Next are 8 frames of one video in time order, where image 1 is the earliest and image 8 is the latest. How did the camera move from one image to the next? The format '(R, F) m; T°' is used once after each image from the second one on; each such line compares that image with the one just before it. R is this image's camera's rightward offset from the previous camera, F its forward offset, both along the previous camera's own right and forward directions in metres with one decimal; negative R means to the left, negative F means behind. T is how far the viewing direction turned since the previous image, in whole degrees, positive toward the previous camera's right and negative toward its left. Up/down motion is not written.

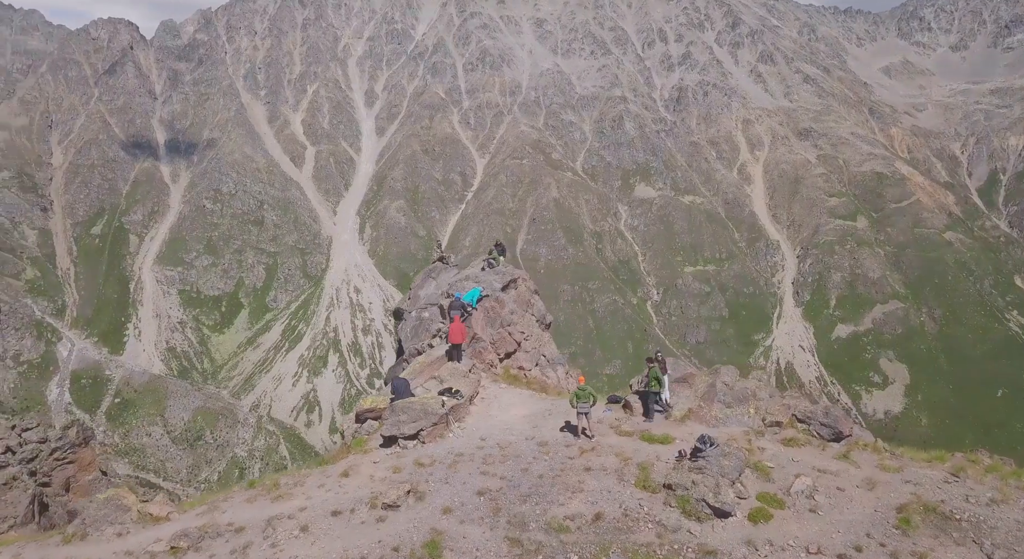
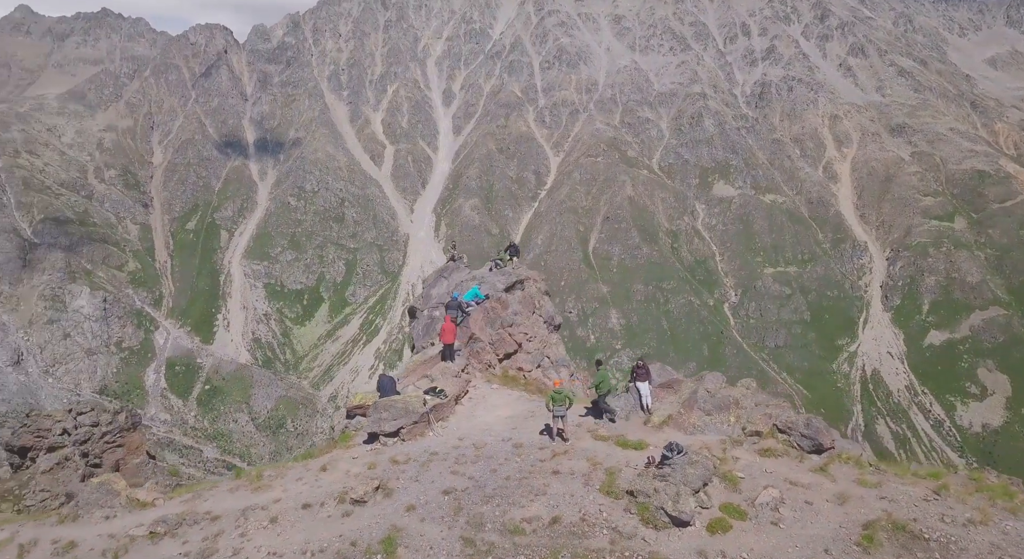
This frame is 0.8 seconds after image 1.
(+4.1, +0.1) m; -5°
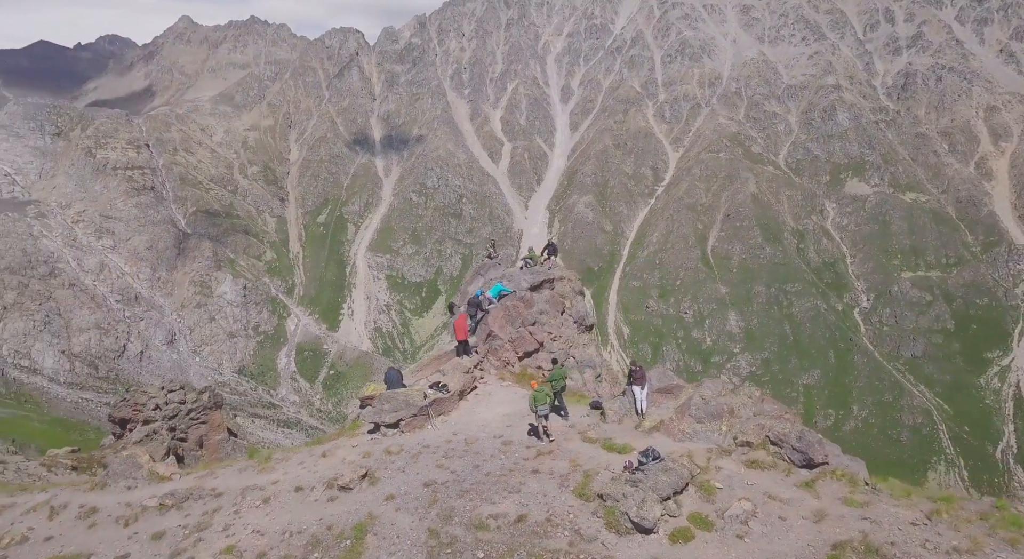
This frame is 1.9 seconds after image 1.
(+5.1, 0.0) m; -8°
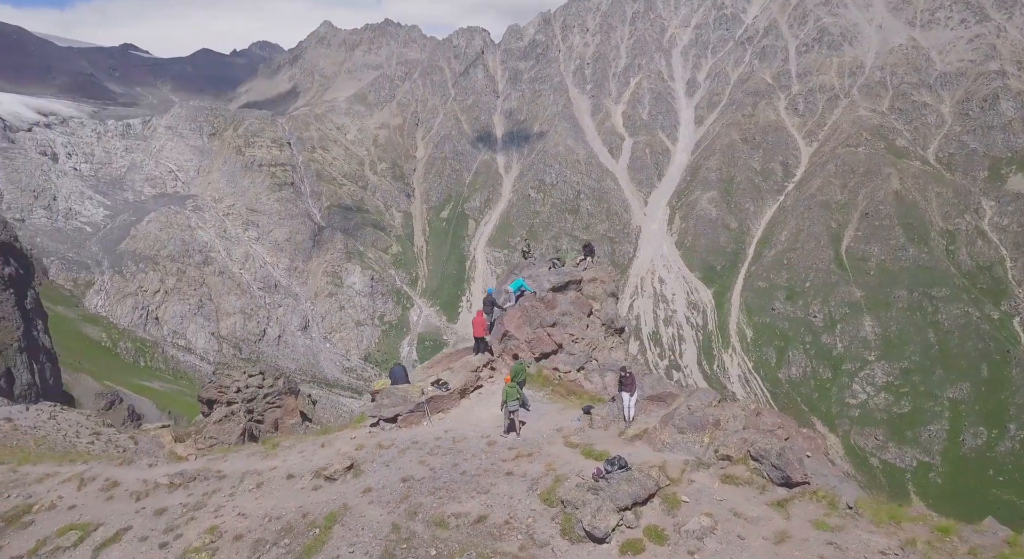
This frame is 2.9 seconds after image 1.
(+5.6, +0.2) m; -8°
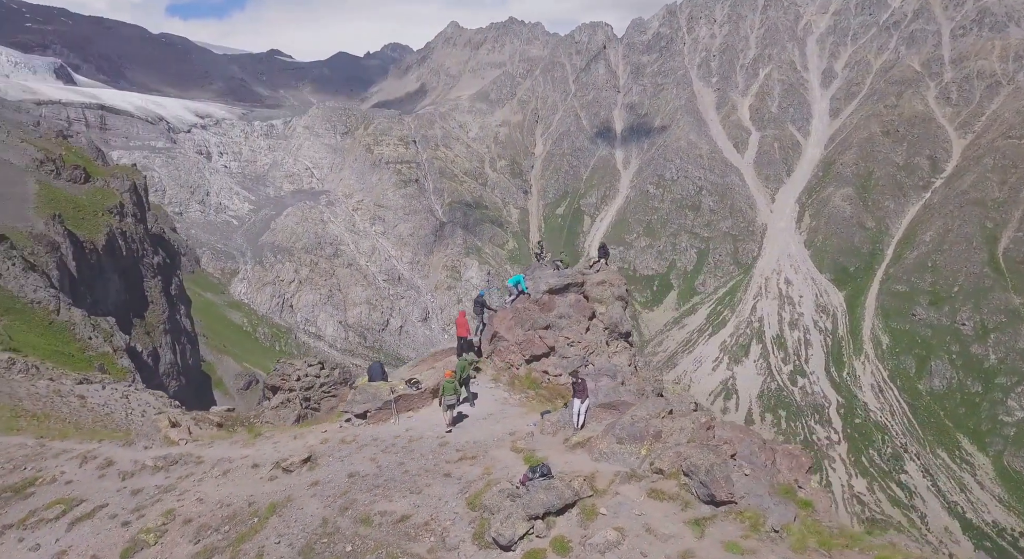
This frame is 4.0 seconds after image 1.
(+7.1, +0.4) m; -8°
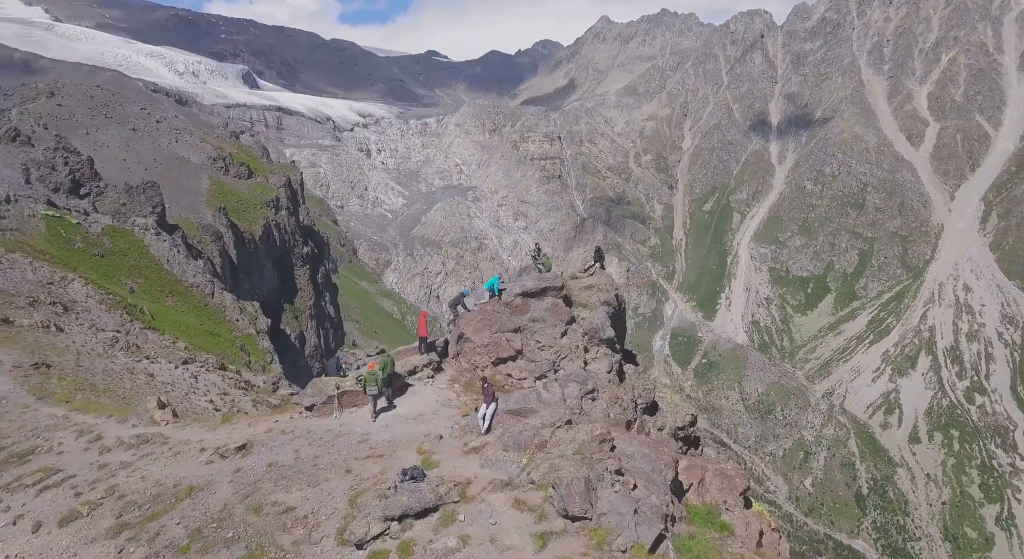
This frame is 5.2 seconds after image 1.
(+10.2, +0.5) m; -9°
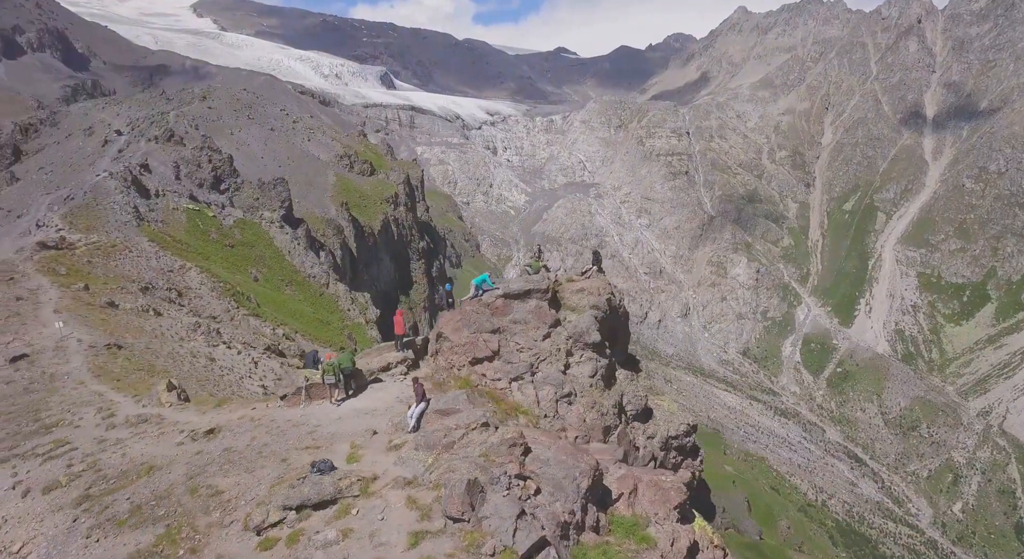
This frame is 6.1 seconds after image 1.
(+8.7, 0.0) m; -8°
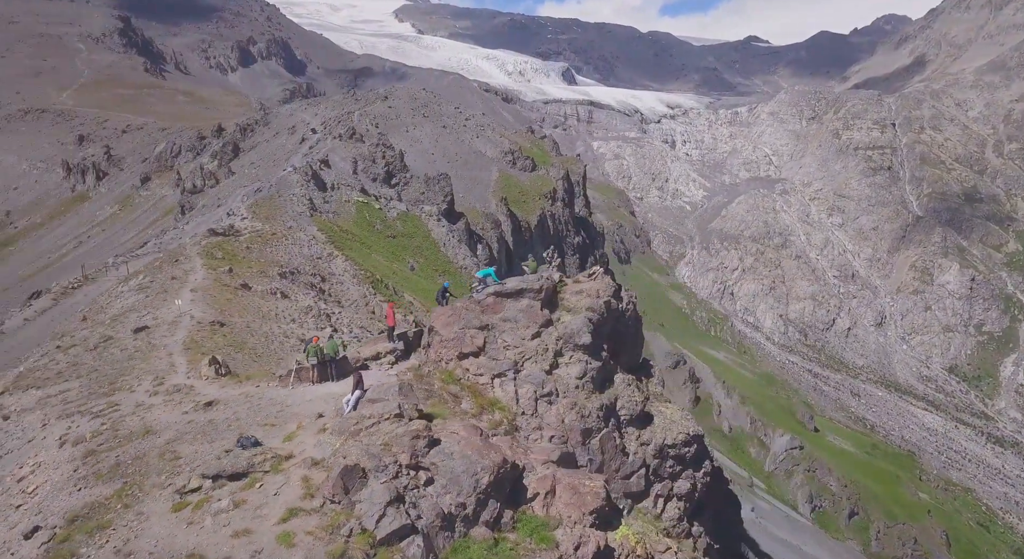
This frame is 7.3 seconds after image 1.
(+11.7, 0.0) m; -12°
